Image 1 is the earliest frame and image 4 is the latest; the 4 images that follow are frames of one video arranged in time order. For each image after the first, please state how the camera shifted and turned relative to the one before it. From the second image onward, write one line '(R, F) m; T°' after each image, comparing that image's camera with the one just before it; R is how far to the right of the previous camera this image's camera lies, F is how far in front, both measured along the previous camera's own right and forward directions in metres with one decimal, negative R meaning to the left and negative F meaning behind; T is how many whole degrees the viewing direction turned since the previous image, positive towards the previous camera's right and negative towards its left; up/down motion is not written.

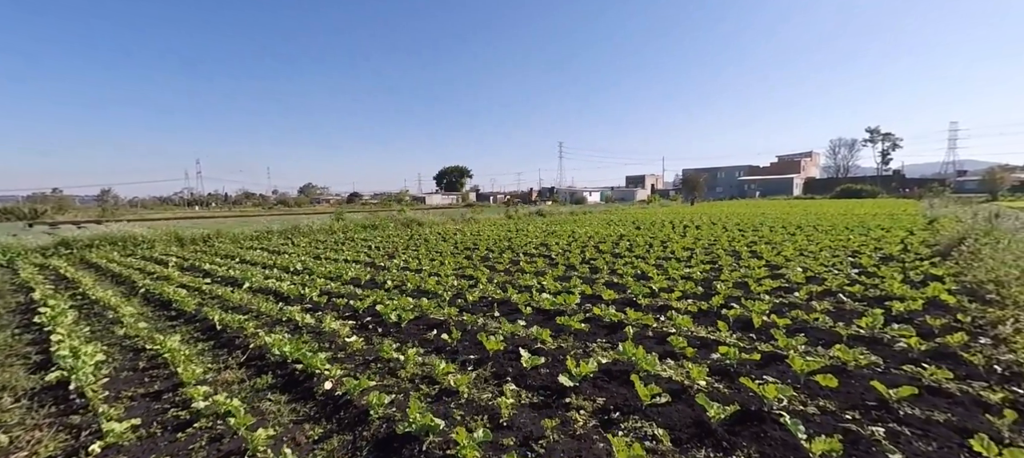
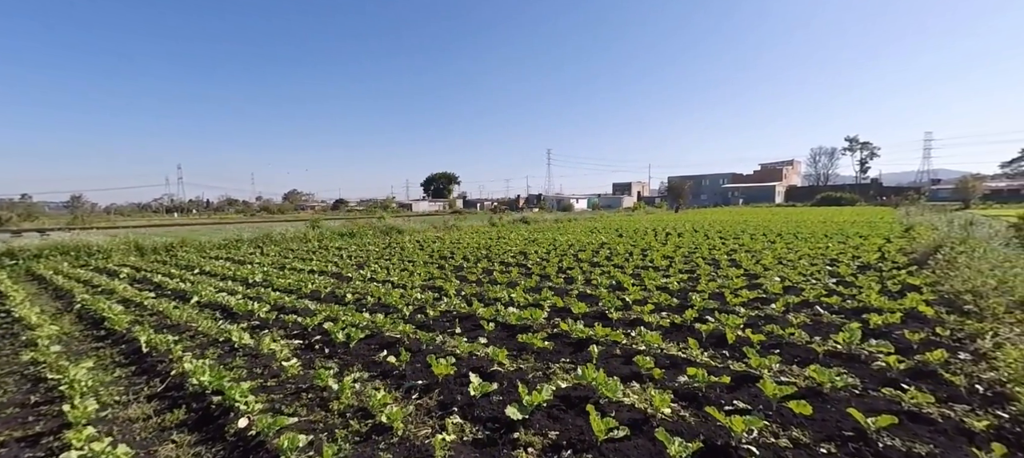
(+0.3, +0.4) m; +2°
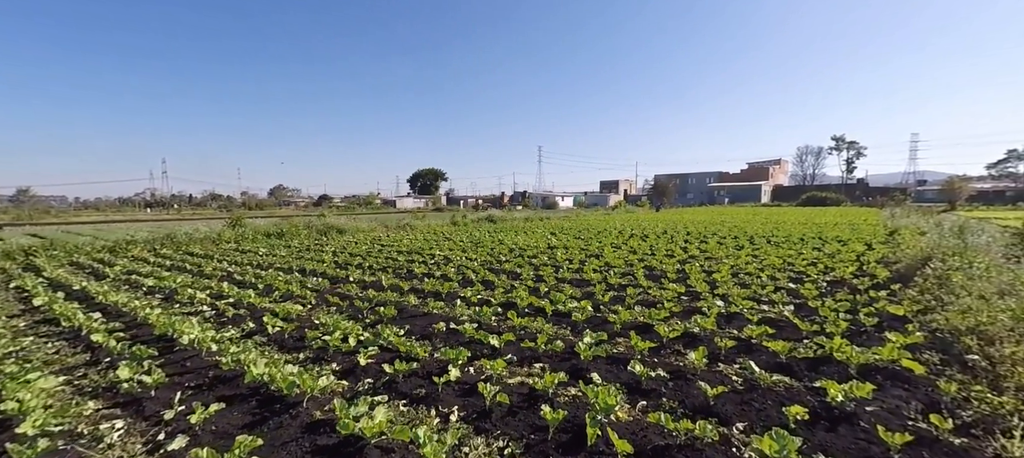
(+1.9, +2.2) m; +1°
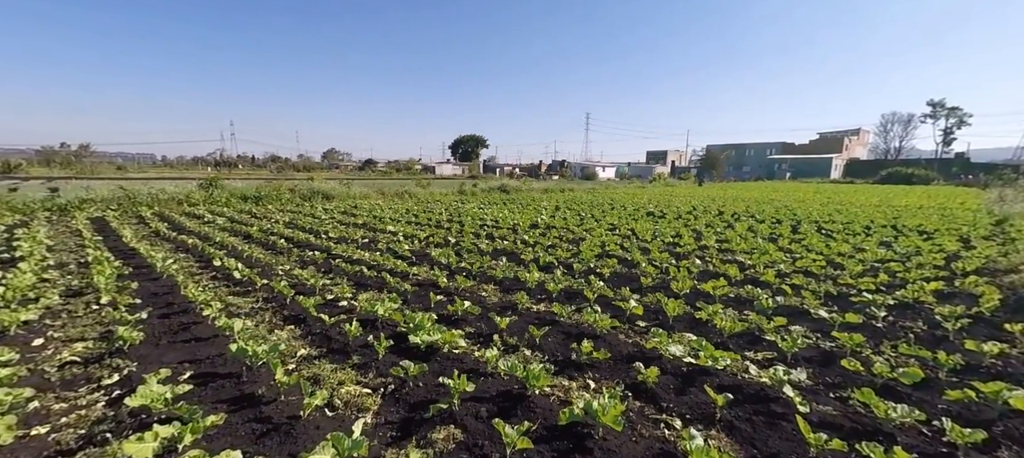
(+2.0, +2.8) m; -6°
